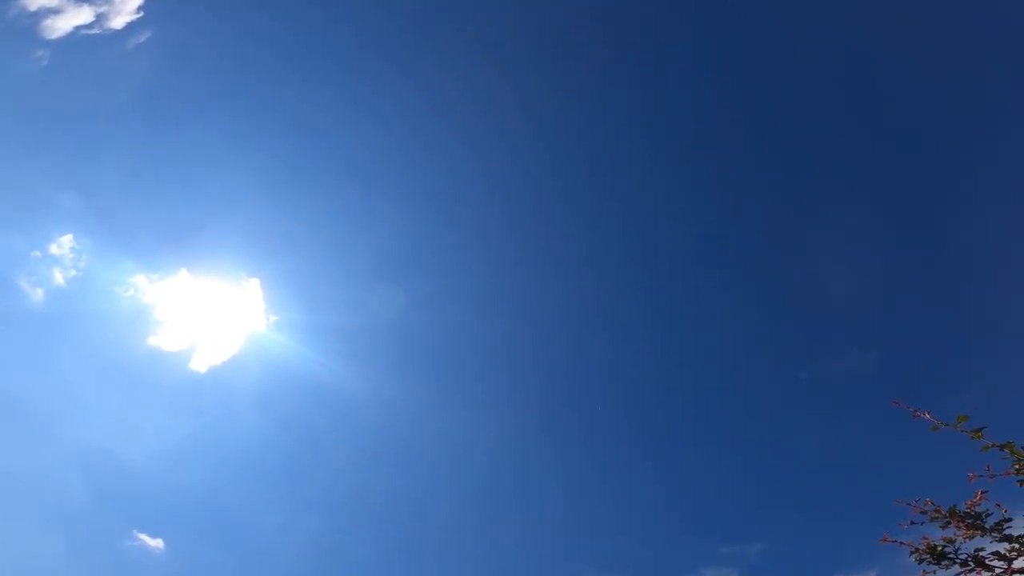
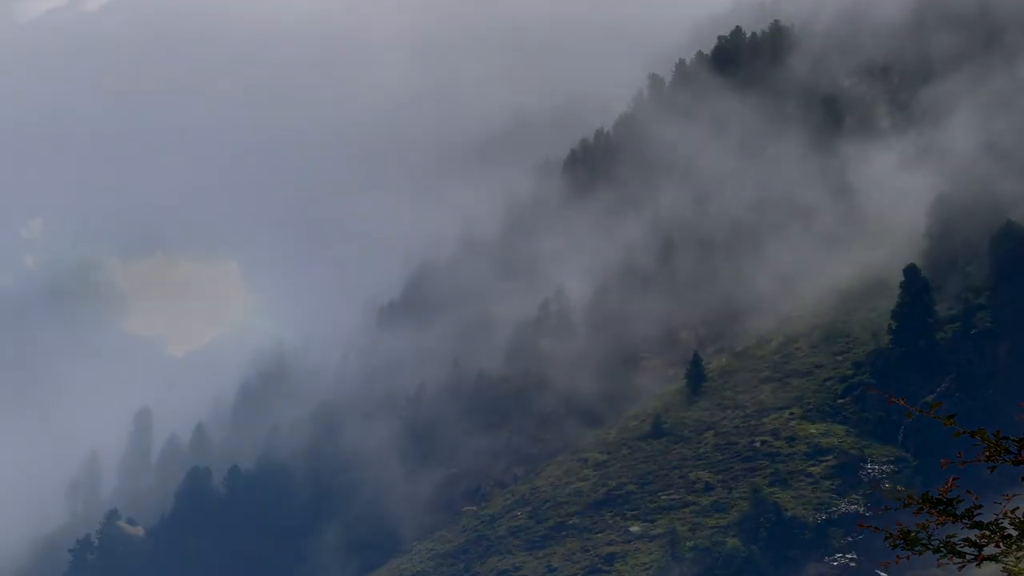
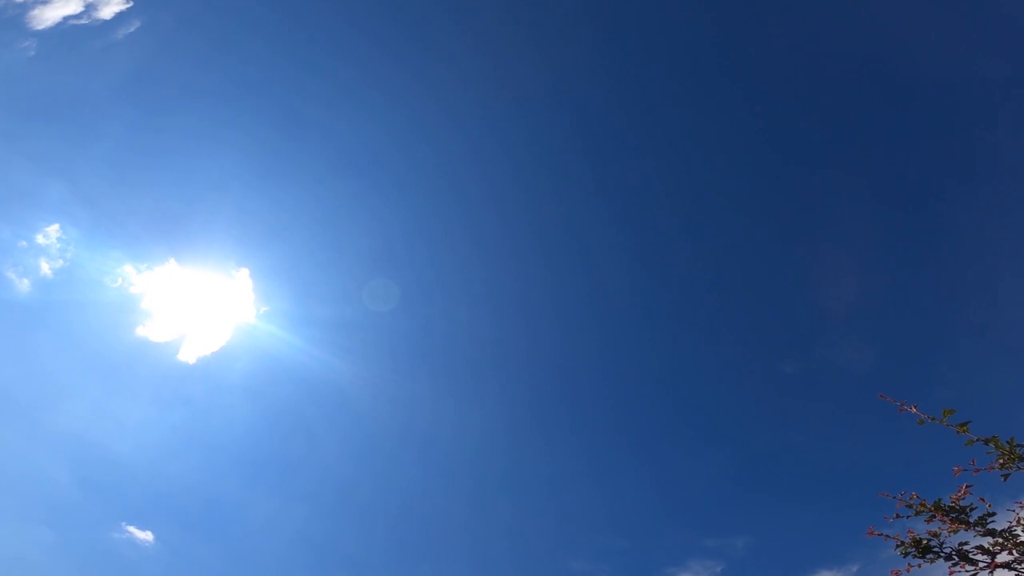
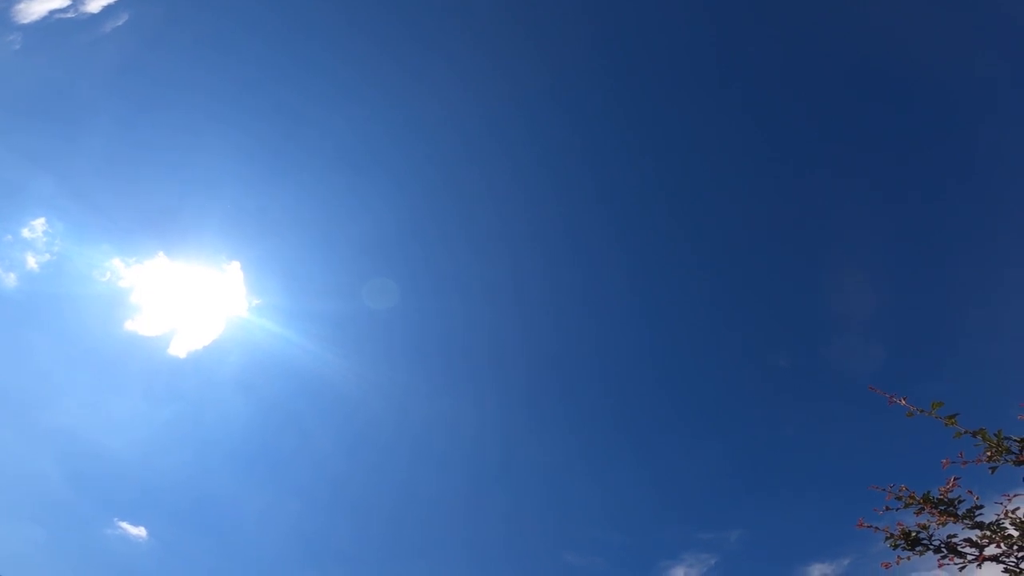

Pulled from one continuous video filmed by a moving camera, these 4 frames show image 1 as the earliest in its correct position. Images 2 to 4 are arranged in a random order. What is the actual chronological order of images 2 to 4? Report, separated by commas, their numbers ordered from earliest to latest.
3, 4, 2
